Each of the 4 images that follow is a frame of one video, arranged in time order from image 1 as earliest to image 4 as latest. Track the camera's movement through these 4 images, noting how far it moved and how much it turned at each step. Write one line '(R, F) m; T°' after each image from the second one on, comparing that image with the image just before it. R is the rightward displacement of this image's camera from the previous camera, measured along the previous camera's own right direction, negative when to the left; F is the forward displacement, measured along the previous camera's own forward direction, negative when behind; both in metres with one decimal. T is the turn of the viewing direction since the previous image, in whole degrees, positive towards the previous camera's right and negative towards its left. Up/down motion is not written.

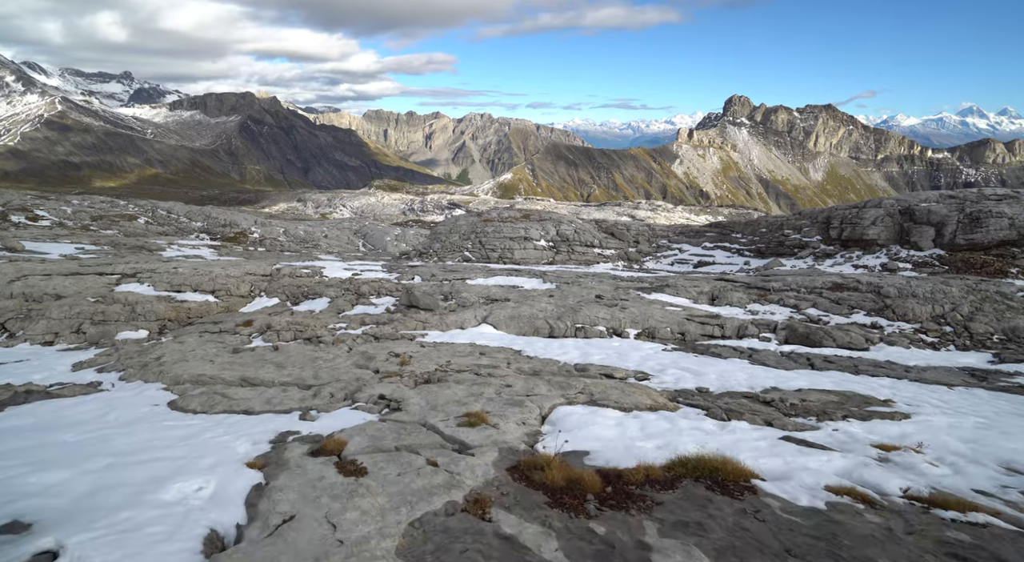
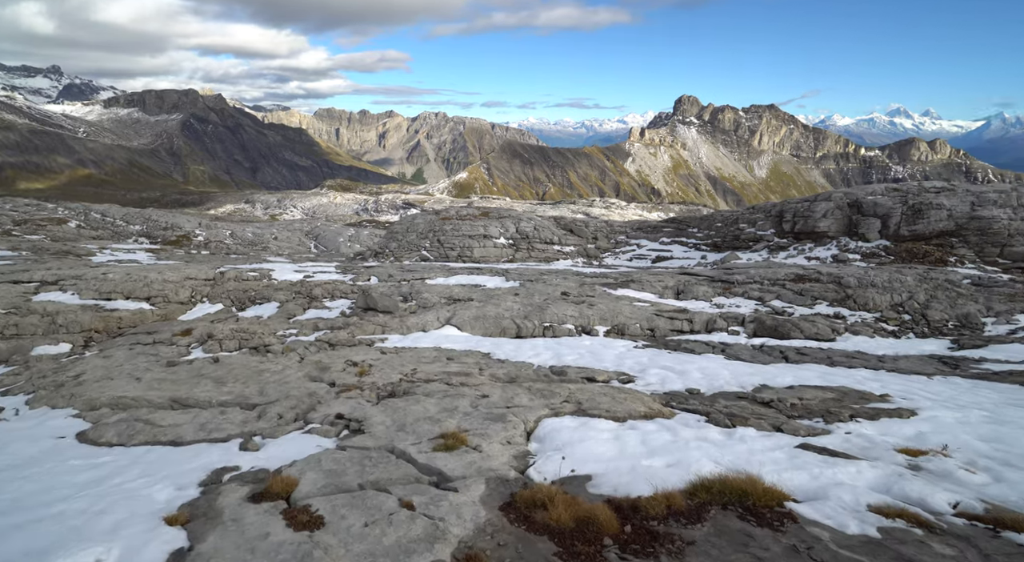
(-0.4, +1.8) m; +4°
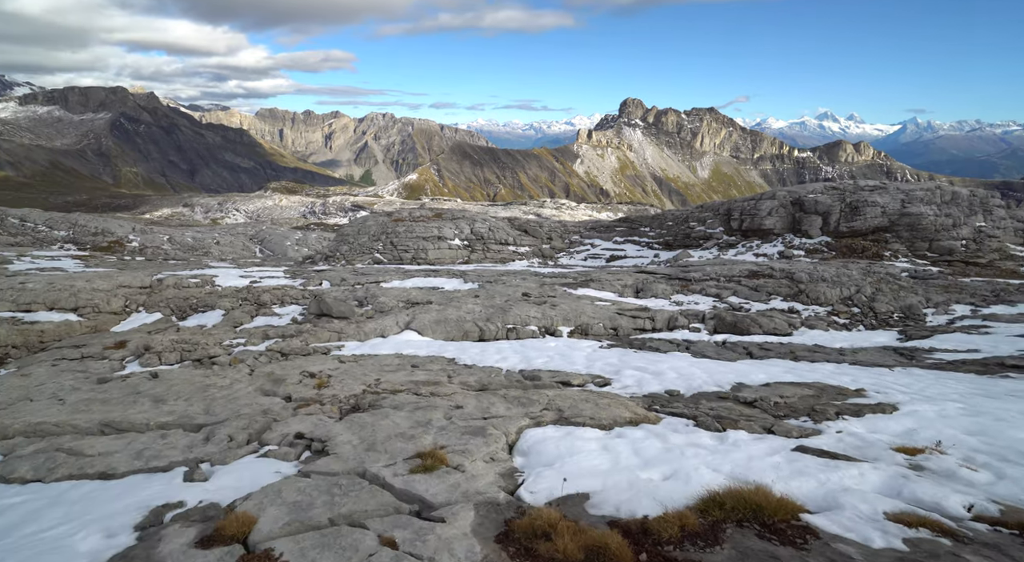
(-0.4, +0.9) m; +4°
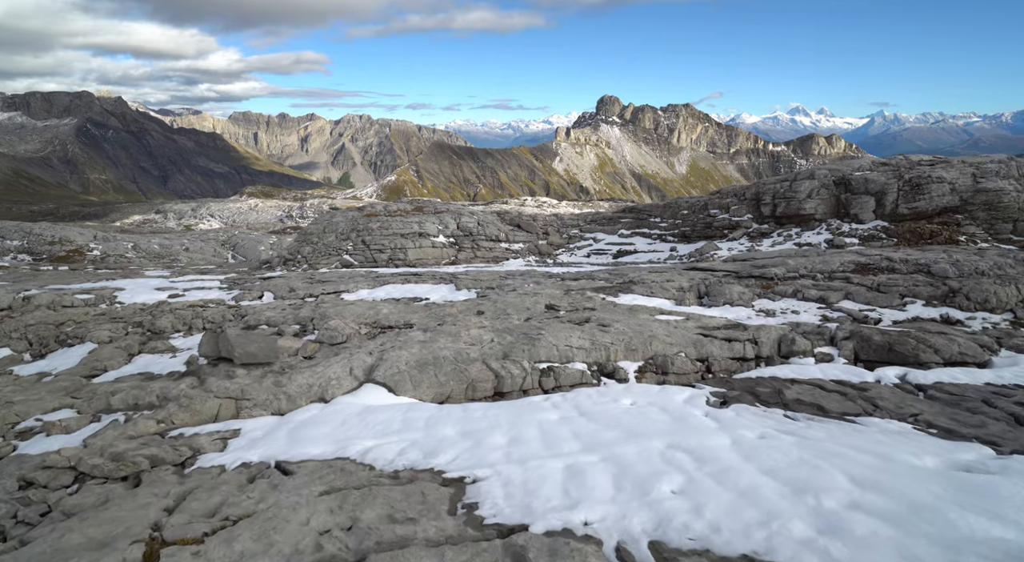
(-1.6, +13.8) m; +2°
